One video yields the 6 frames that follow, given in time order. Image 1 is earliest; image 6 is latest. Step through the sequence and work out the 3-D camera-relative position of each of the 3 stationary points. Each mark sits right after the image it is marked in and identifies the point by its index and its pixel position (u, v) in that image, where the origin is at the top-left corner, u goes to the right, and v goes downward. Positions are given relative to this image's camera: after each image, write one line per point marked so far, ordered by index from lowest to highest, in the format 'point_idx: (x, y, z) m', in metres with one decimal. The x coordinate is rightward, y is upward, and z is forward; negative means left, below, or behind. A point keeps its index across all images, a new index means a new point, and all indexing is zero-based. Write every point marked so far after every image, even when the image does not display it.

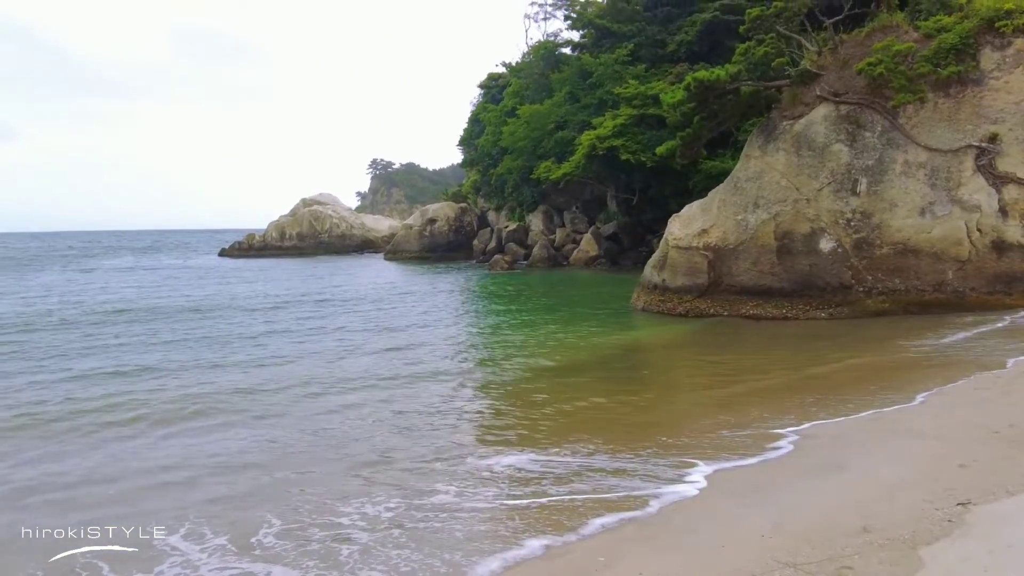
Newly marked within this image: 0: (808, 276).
0: (+6.7, +0.3, +13.3) m
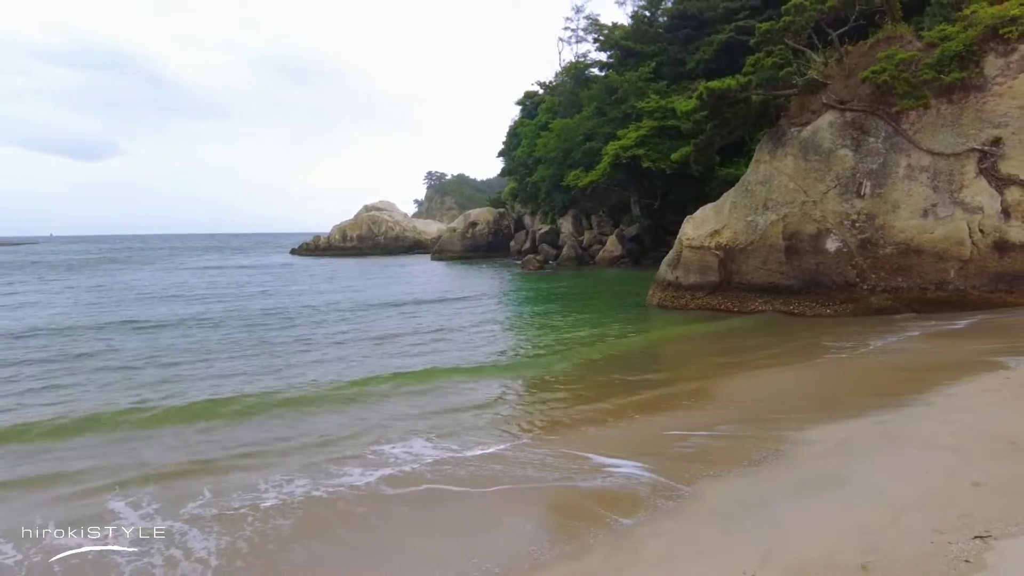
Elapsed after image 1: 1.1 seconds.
0: (+7.2, +0.3, +14.0) m
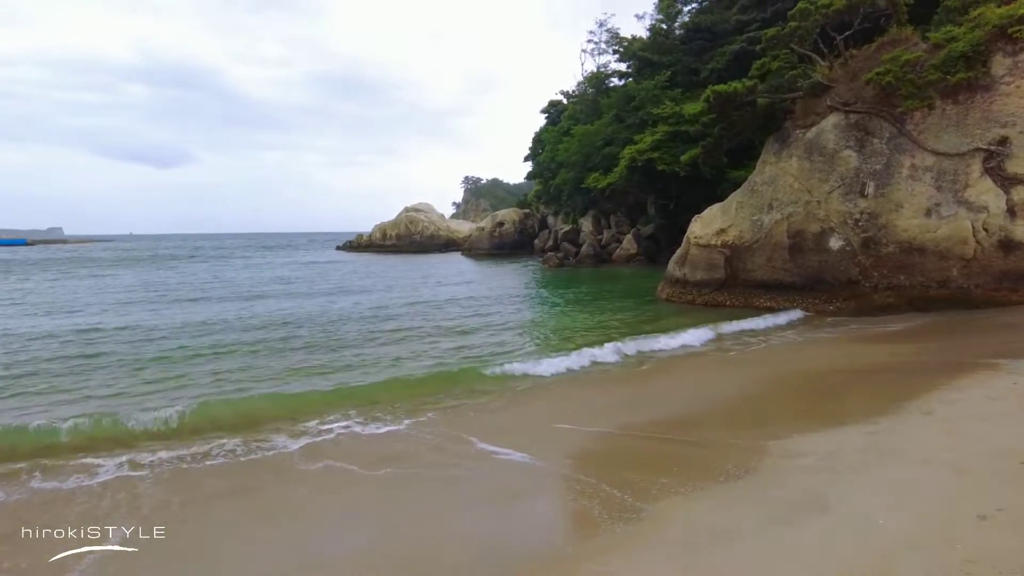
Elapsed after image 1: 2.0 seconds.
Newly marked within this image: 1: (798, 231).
0: (+7.5, +0.4, +14.3) m
1: (+7.0, +1.4, +14.4) m
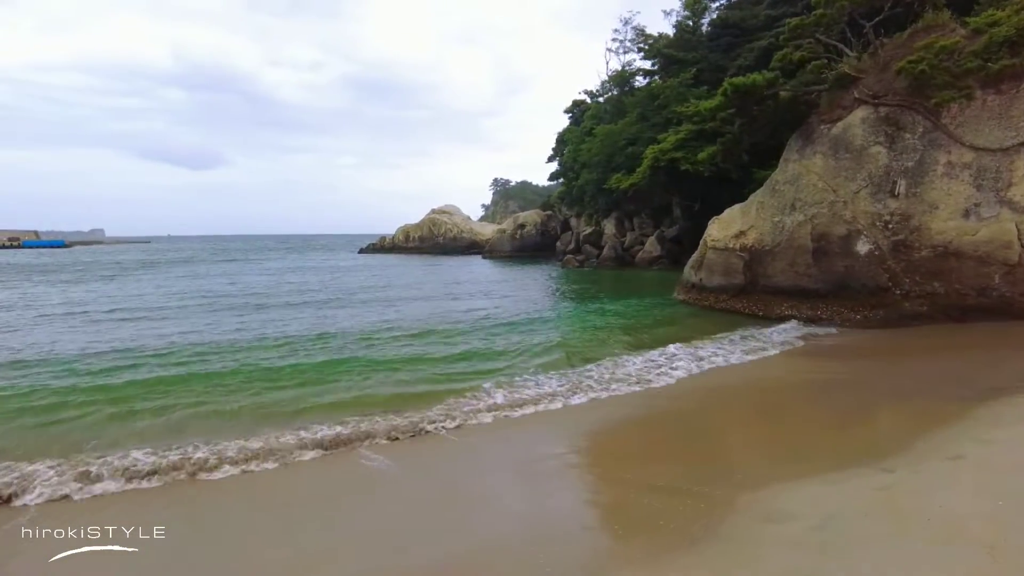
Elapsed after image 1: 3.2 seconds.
0: (+7.6, +0.2, +13.4) m
1: (+7.1, +1.3, +13.5) m
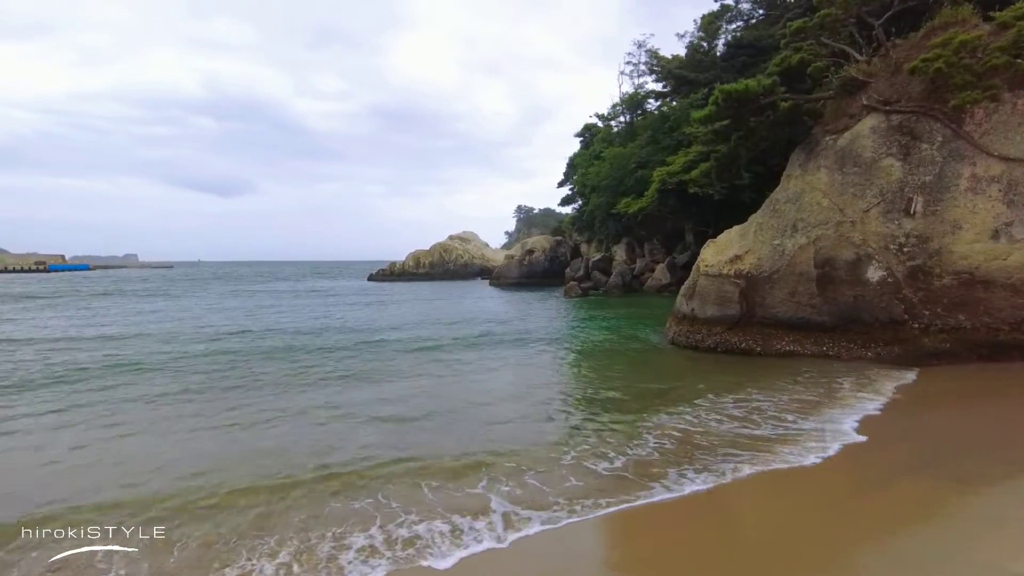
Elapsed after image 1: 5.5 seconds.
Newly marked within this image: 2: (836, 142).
0: (+6.8, -0.4, +11.6) m
1: (+6.3, +0.6, +11.8) m
2: (+6.7, +3.0, +12.1) m
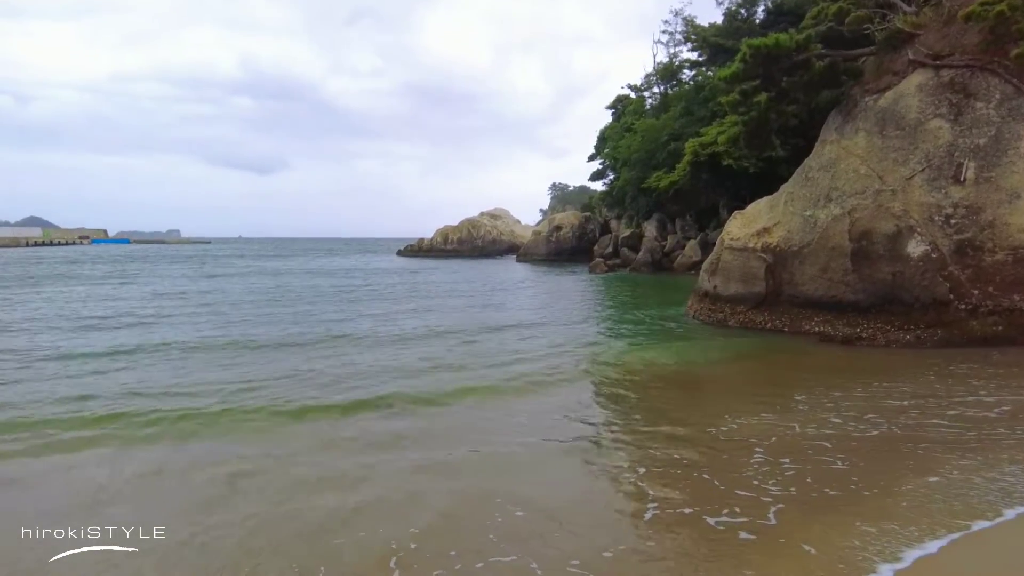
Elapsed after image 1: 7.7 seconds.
0: (+6.8, 0.0, +10.6) m
1: (+6.4, +1.0, +10.8) m
2: (+6.8, +3.5, +11.0) m
